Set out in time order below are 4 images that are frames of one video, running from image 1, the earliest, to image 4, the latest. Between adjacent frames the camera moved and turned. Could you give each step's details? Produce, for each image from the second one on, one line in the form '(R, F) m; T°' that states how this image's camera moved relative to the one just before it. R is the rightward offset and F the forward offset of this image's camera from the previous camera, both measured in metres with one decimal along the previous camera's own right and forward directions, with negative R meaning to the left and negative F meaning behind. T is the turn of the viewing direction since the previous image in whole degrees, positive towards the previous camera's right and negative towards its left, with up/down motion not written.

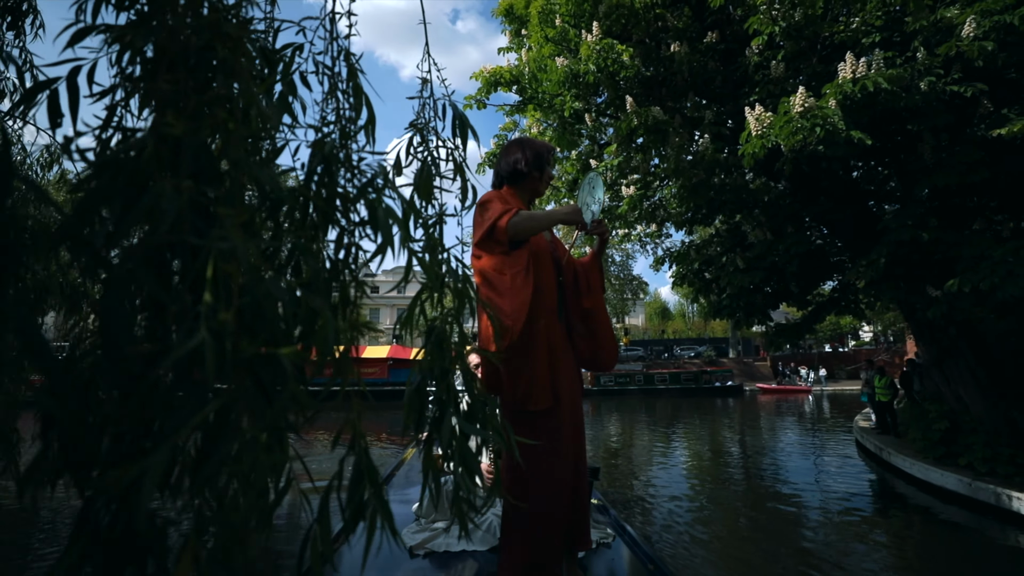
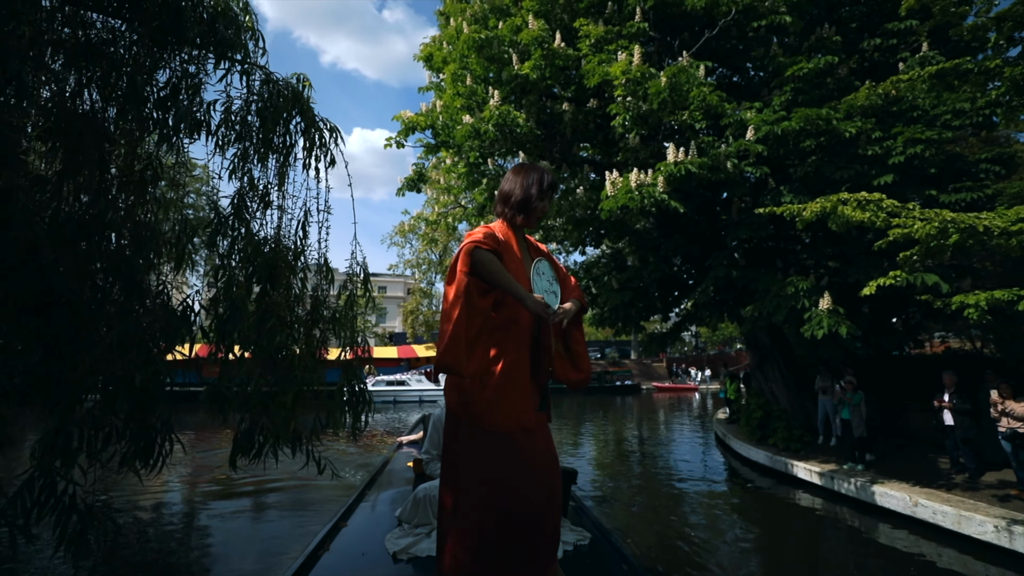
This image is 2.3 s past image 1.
(+0.2, -1.7) m; +9°
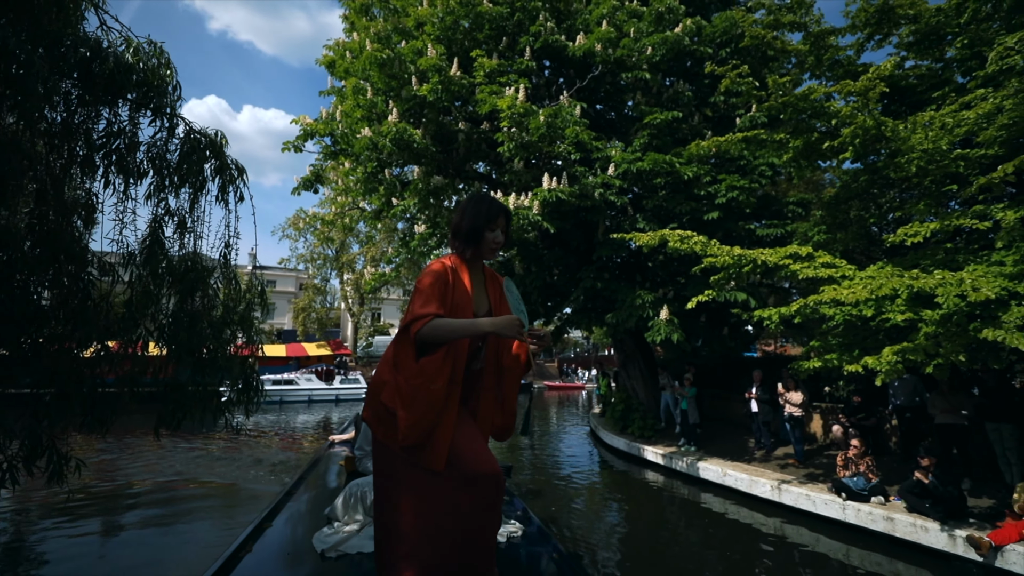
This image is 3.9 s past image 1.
(+0.2, -1.0) m; +12°
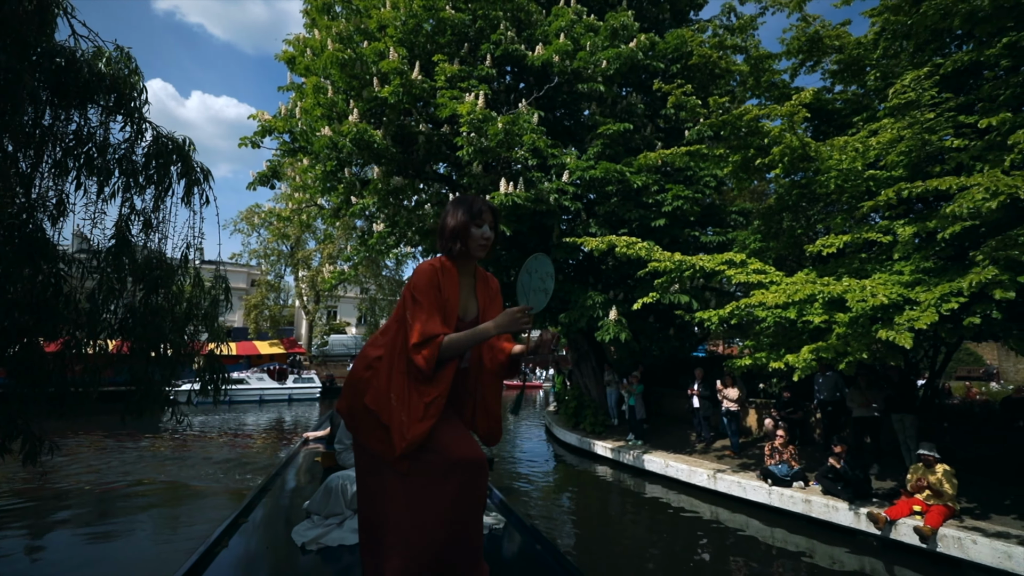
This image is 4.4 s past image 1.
(+0.1, -0.4) m; +5°
